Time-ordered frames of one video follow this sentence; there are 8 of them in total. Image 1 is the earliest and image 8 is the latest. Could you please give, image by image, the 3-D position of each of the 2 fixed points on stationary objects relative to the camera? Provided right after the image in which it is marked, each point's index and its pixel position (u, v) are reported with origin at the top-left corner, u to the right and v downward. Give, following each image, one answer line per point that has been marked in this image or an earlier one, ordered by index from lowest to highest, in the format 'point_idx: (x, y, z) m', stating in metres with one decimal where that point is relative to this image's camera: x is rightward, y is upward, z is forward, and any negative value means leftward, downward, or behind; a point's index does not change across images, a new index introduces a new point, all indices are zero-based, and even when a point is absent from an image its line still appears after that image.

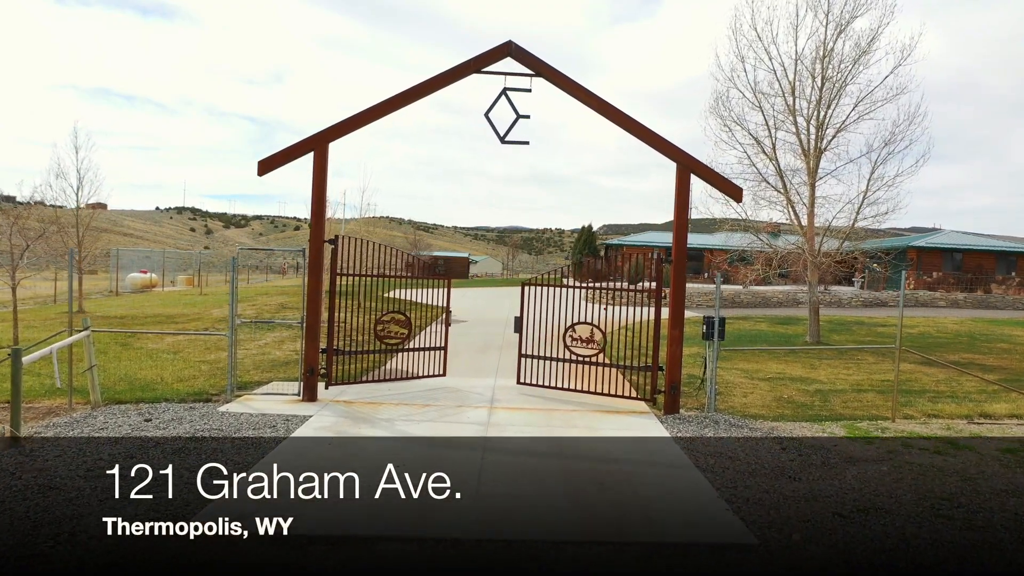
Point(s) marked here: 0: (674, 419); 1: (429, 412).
0: (+1.5, -1.2, +7.5) m
1: (-0.8, -1.1, +7.5) m
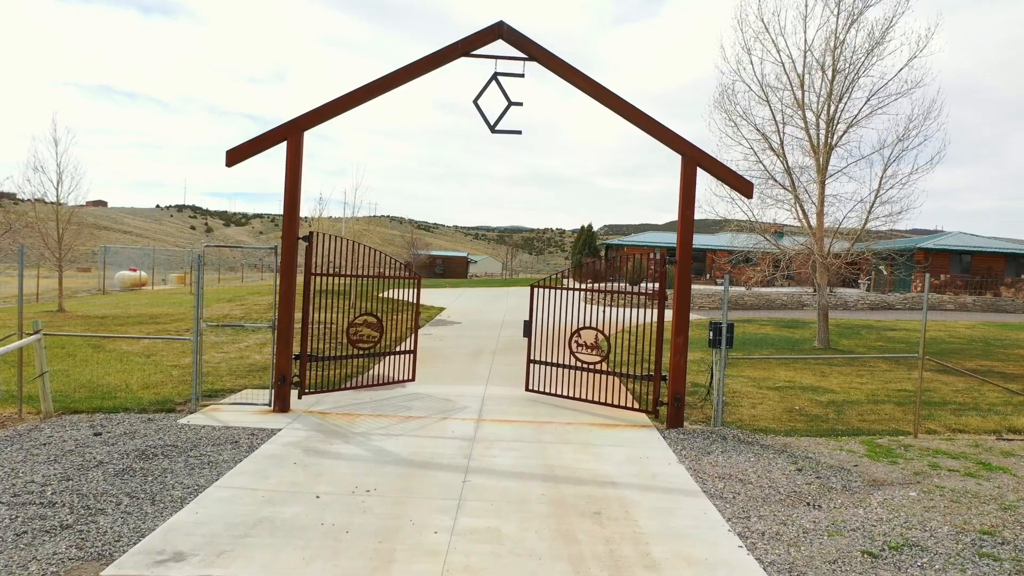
0: (+1.4, -1.3, +6.9) m
1: (-0.9, -1.2, +6.9) m
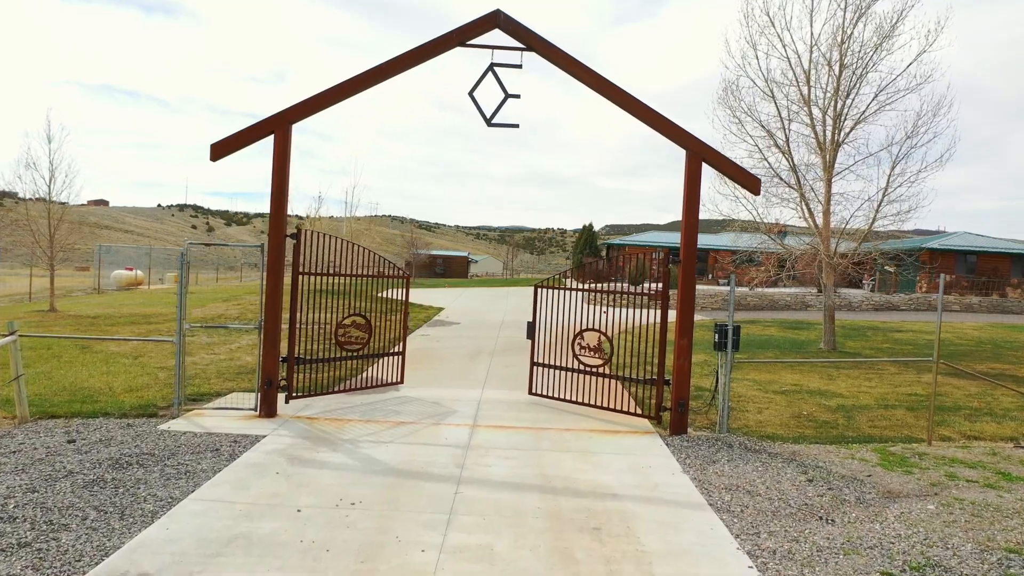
0: (+1.4, -1.3, +6.6) m
1: (-0.9, -1.2, +6.6) m
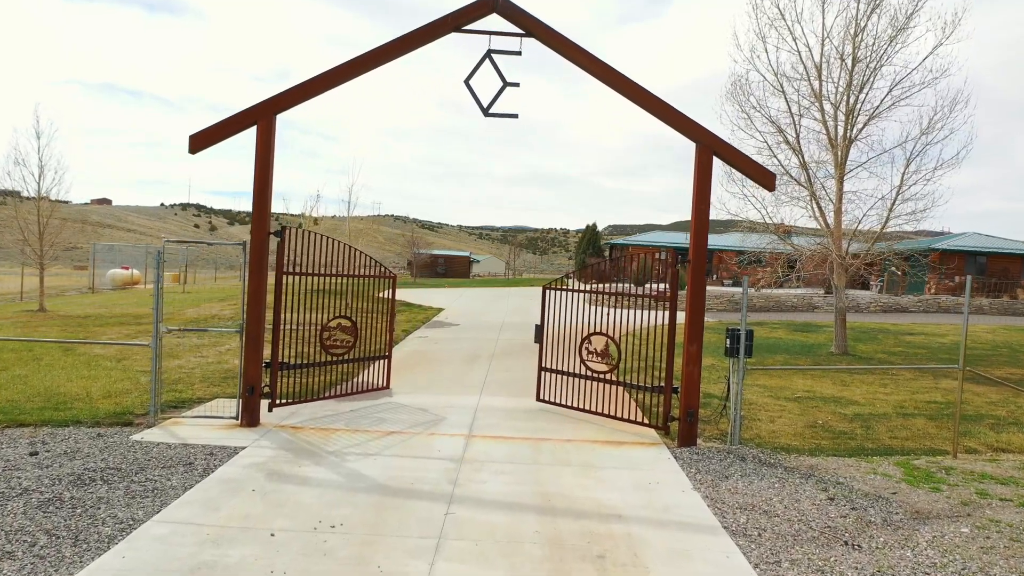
0: (+1.4, -1.3, +6.2) m
1: (-0.9, -1.2, +6.1) m
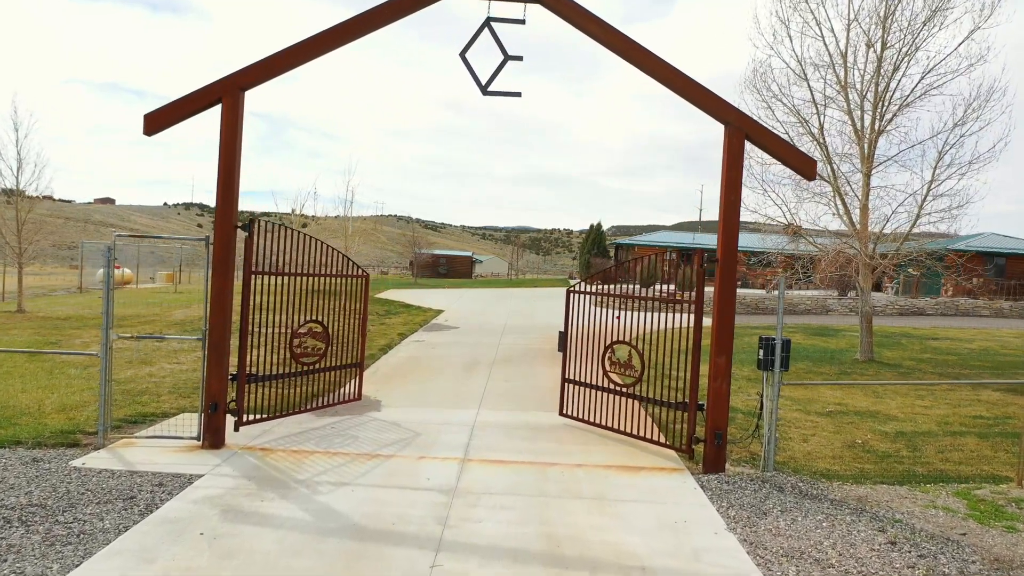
0: (+1.4, -1.3, +5.4) m
1: (-0.9, -1.2, +5.3) m
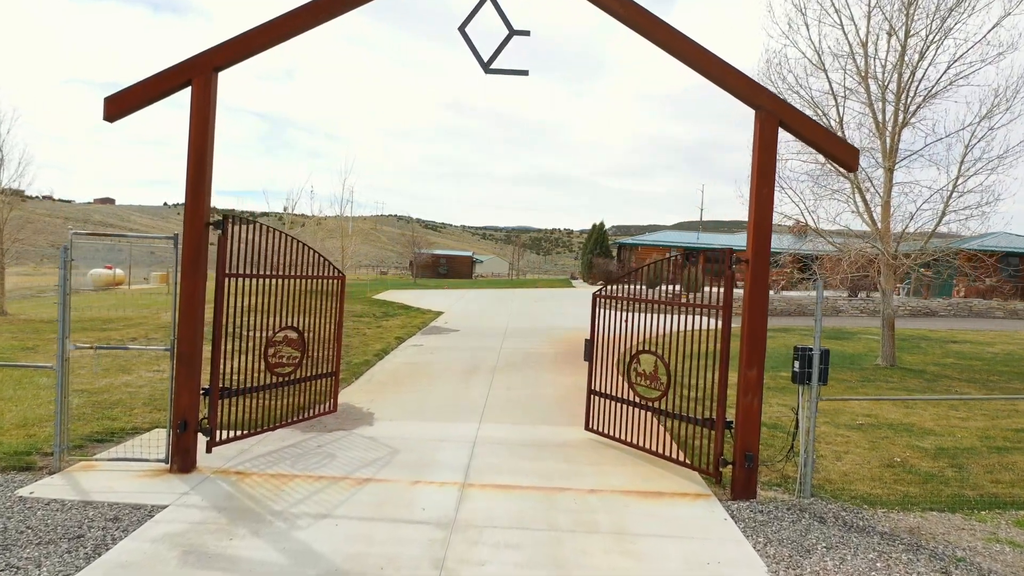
0: (+1.4, -1.3, +4.8) m
1: (-0.9, -1.2, +4.7) m
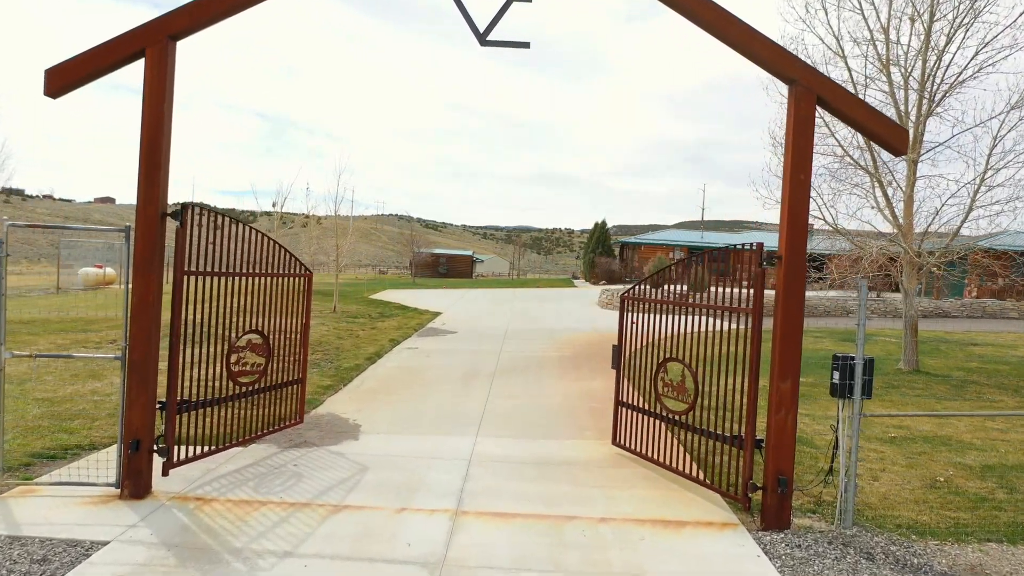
0: (+1.4, -1.3, +4.1) m
1: (-0.9, -1.2, +4.1) m
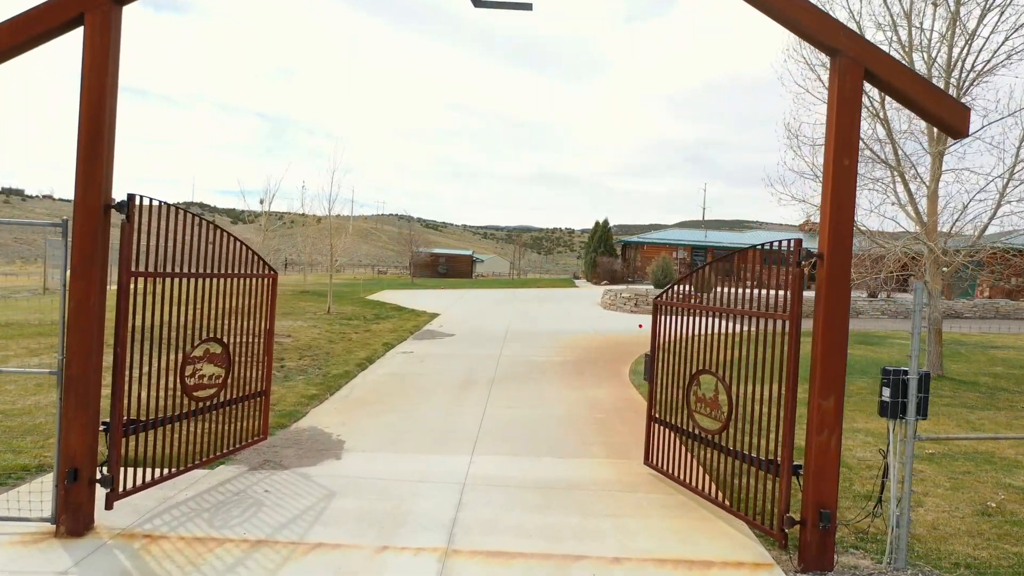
0: (+1.4, -1.3, +3.5) m
1: (-0.9, -1.2, +3.5) m
